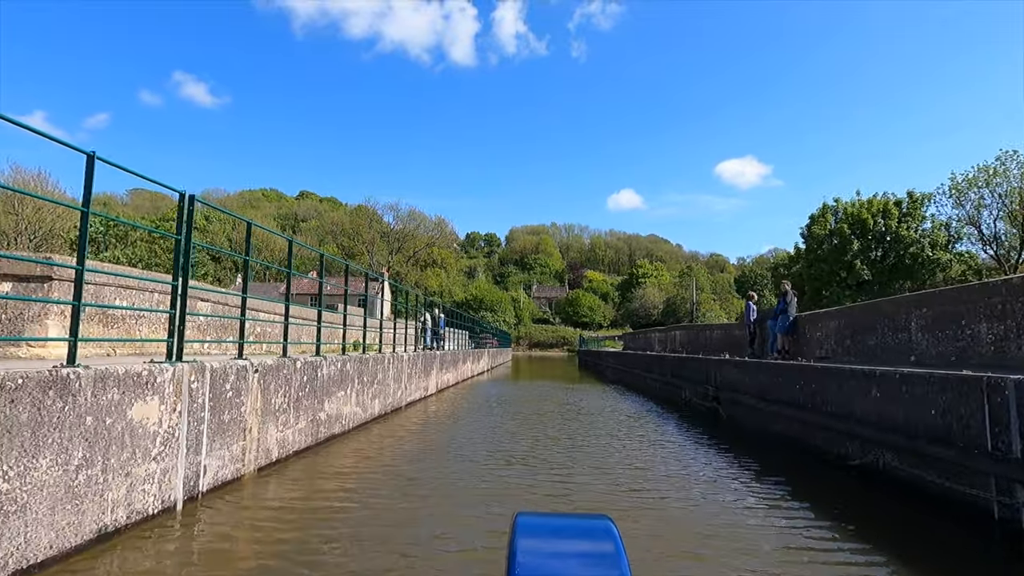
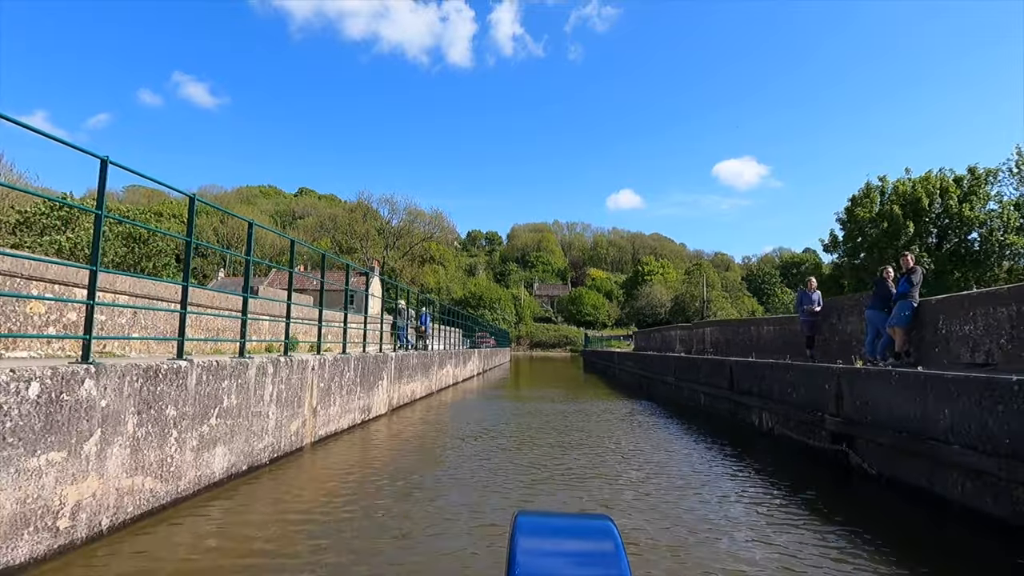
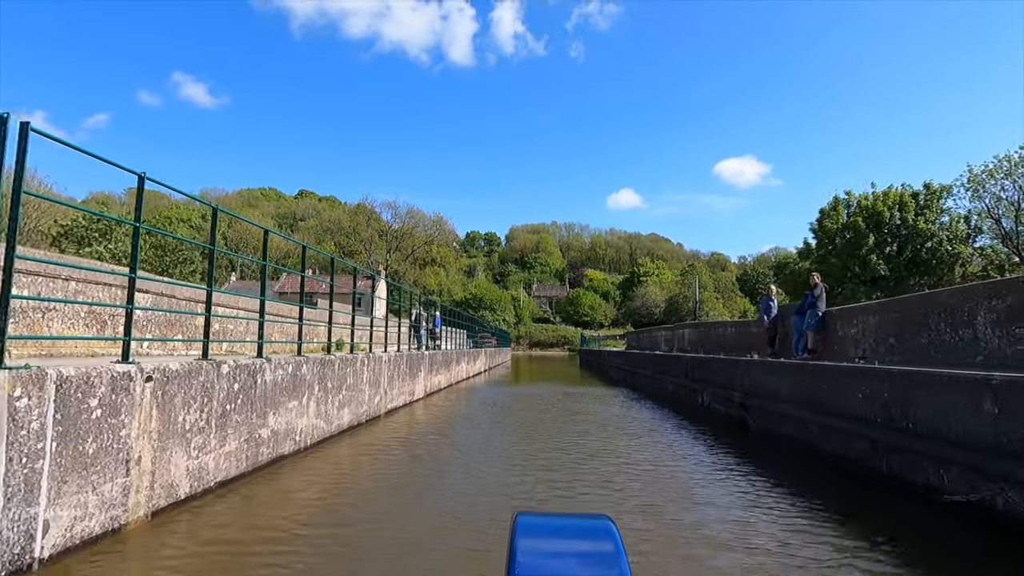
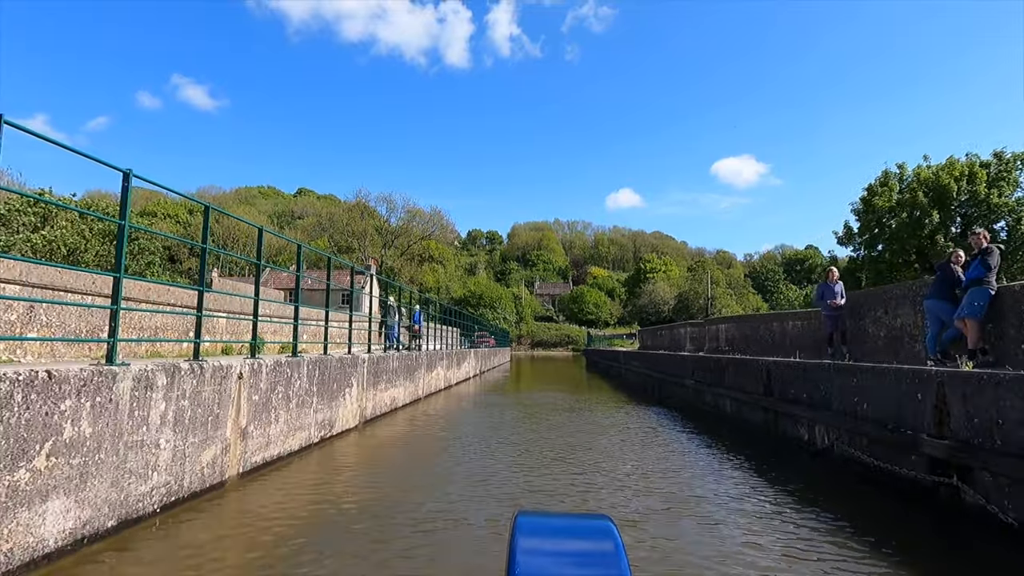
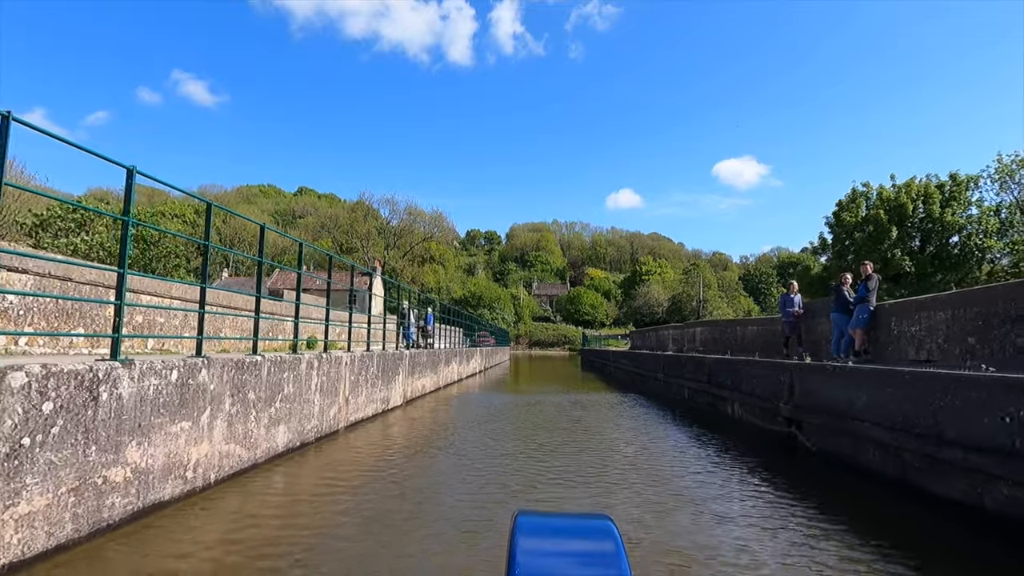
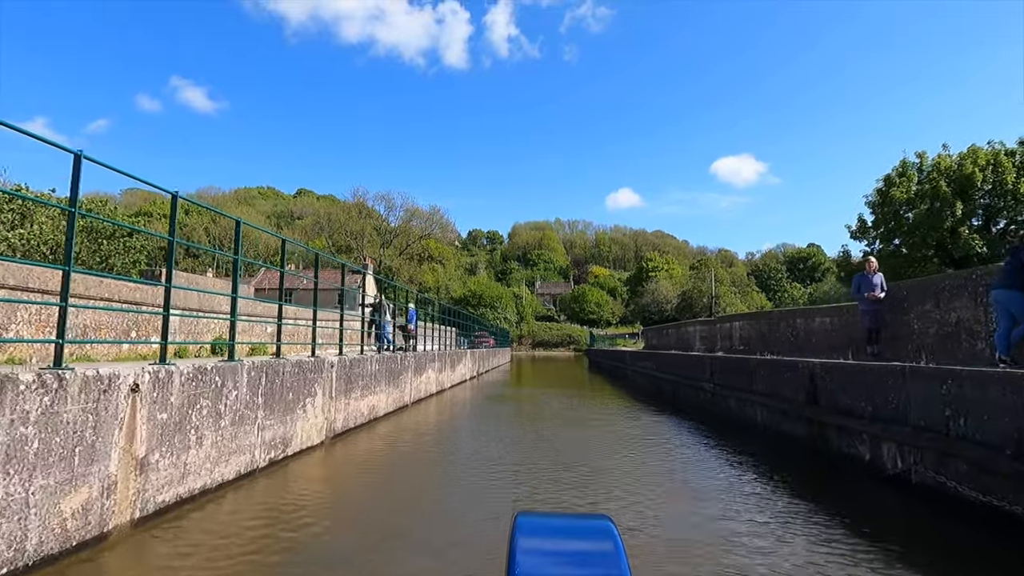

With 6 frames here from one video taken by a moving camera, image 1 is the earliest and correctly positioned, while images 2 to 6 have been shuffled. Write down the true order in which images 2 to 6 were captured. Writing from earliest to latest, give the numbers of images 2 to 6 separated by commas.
3, 5, 2, 4, 6
